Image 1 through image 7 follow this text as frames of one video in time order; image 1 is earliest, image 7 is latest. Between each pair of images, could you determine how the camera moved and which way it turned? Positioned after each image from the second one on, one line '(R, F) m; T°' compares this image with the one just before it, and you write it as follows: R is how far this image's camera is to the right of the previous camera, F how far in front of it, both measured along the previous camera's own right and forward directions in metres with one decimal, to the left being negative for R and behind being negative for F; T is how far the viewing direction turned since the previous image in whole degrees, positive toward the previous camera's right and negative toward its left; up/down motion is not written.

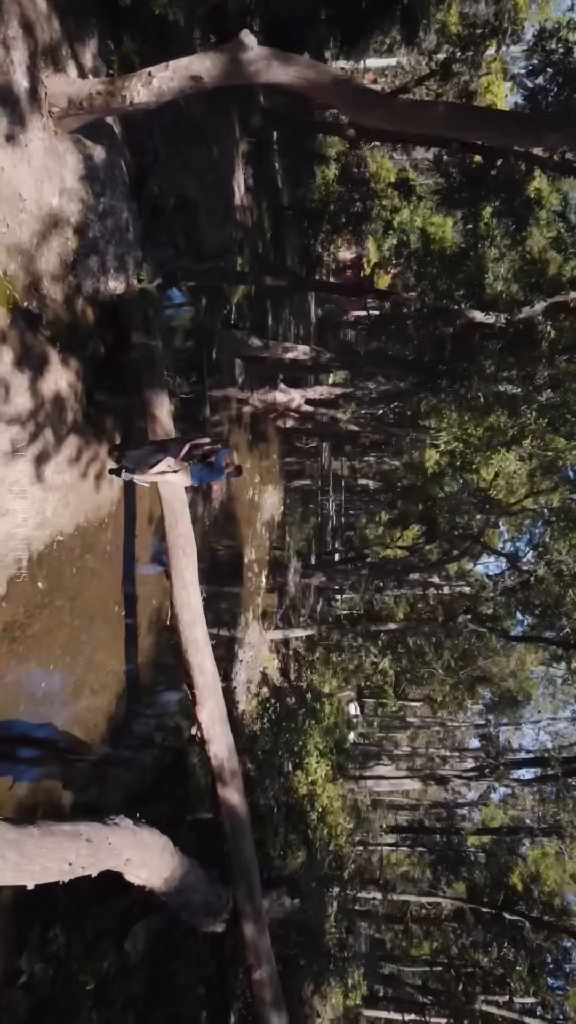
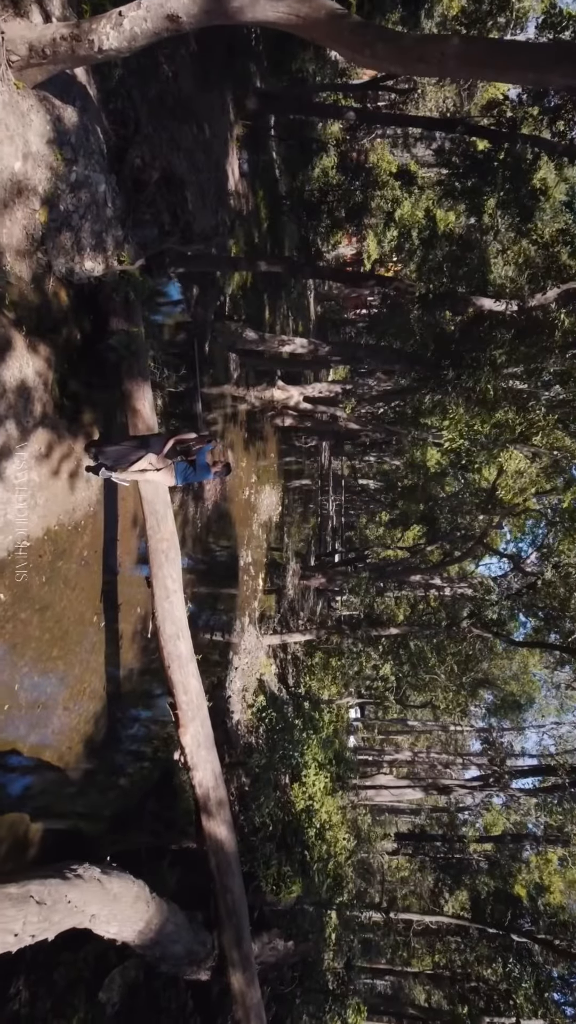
(+0.1, +0.6) m; 0°
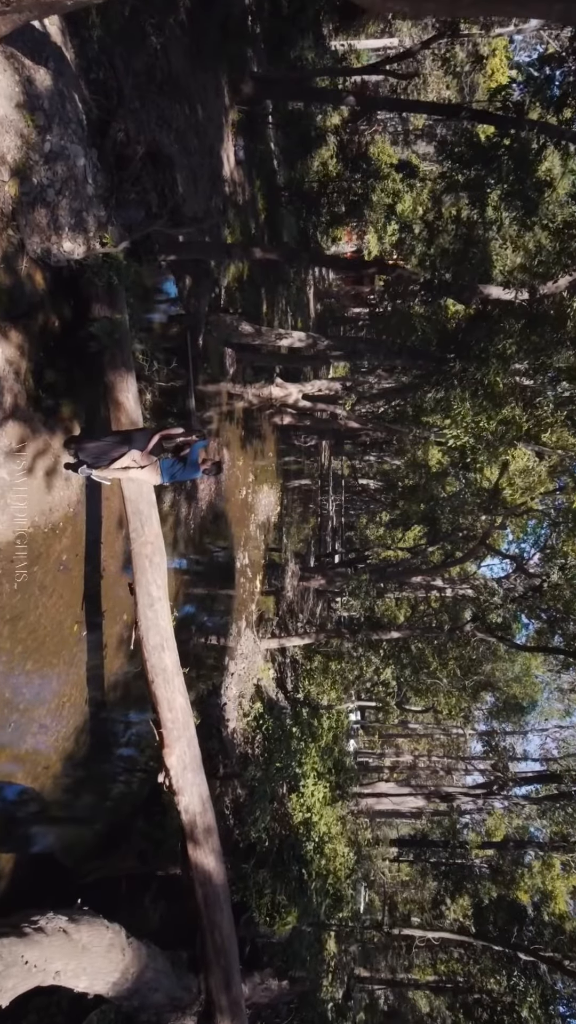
(0.0, +0.5) m; 0°
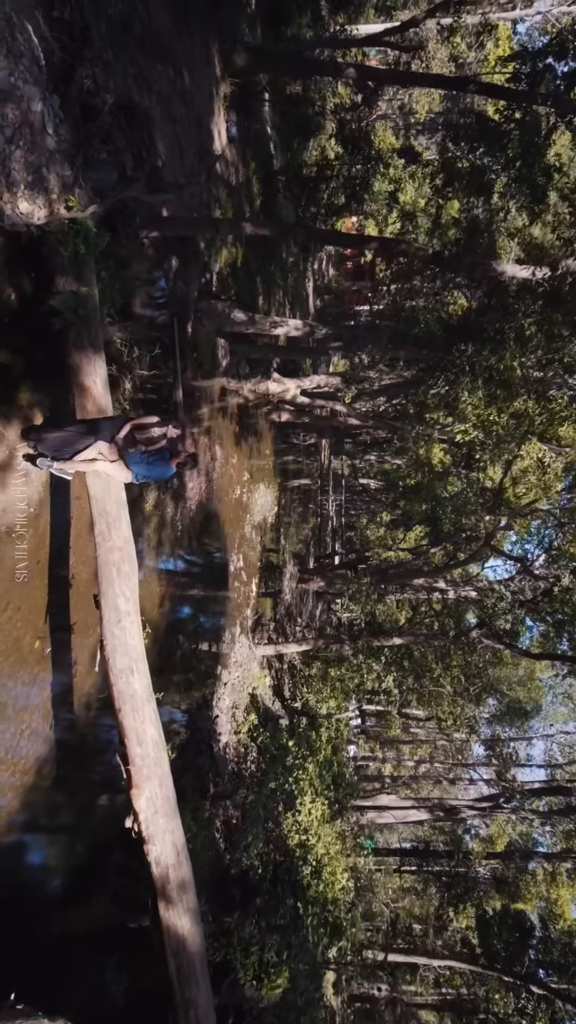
(+0.1, +0.7) m; 0°
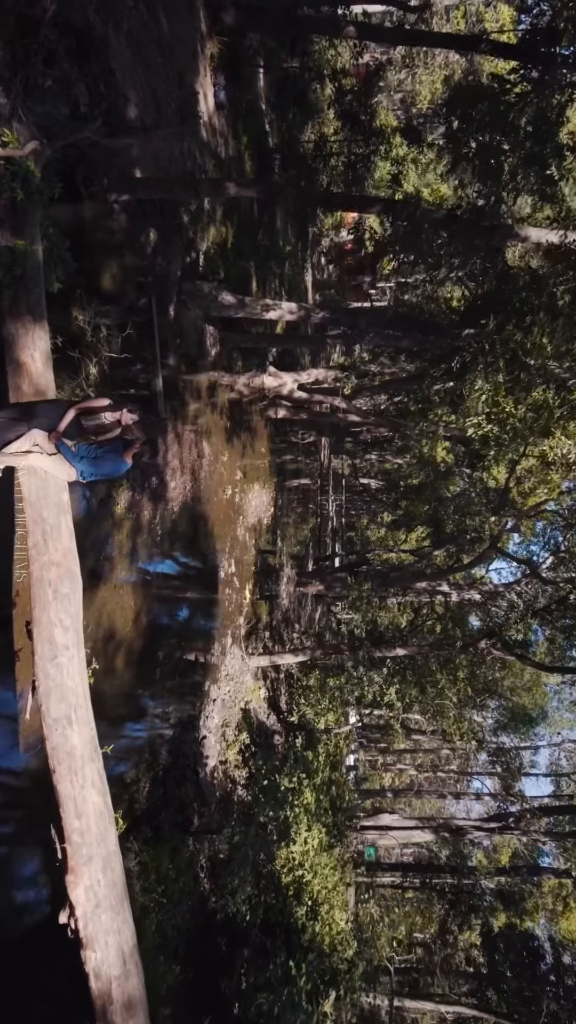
(+0.1, +1.0) m; 0°
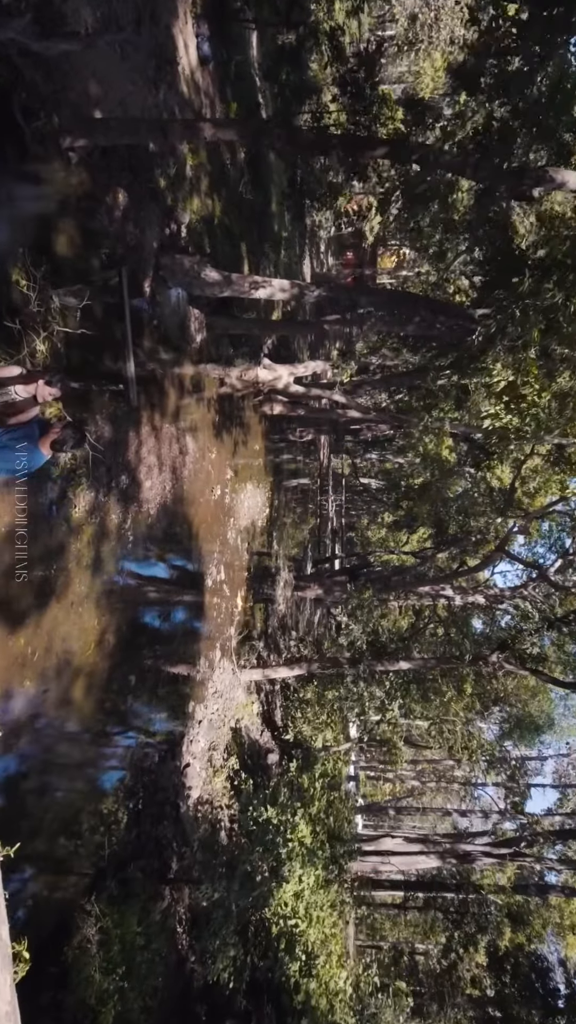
(+0.1, +1.1) m; 0°
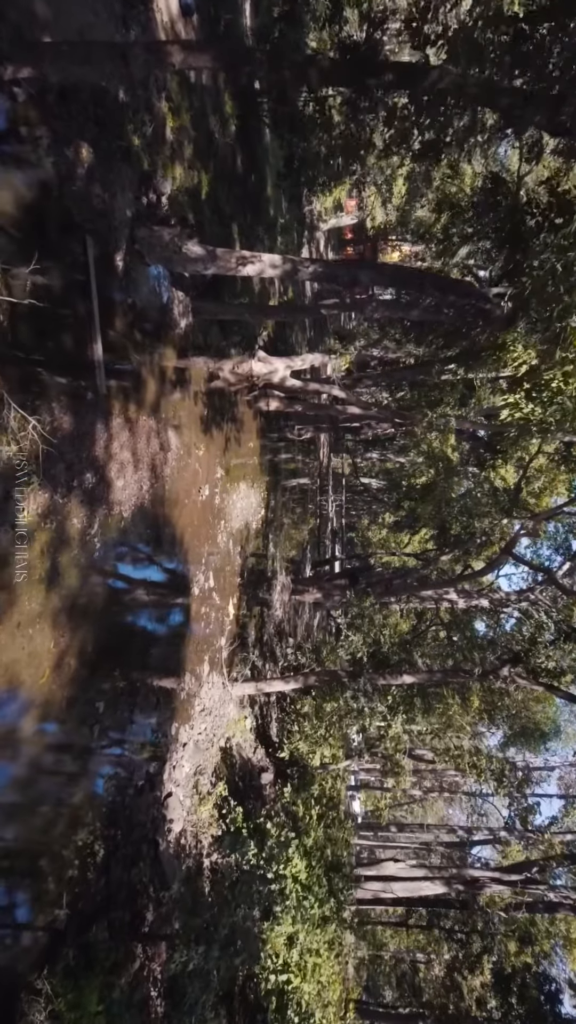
(+0.1, +0.9) m; 0°
